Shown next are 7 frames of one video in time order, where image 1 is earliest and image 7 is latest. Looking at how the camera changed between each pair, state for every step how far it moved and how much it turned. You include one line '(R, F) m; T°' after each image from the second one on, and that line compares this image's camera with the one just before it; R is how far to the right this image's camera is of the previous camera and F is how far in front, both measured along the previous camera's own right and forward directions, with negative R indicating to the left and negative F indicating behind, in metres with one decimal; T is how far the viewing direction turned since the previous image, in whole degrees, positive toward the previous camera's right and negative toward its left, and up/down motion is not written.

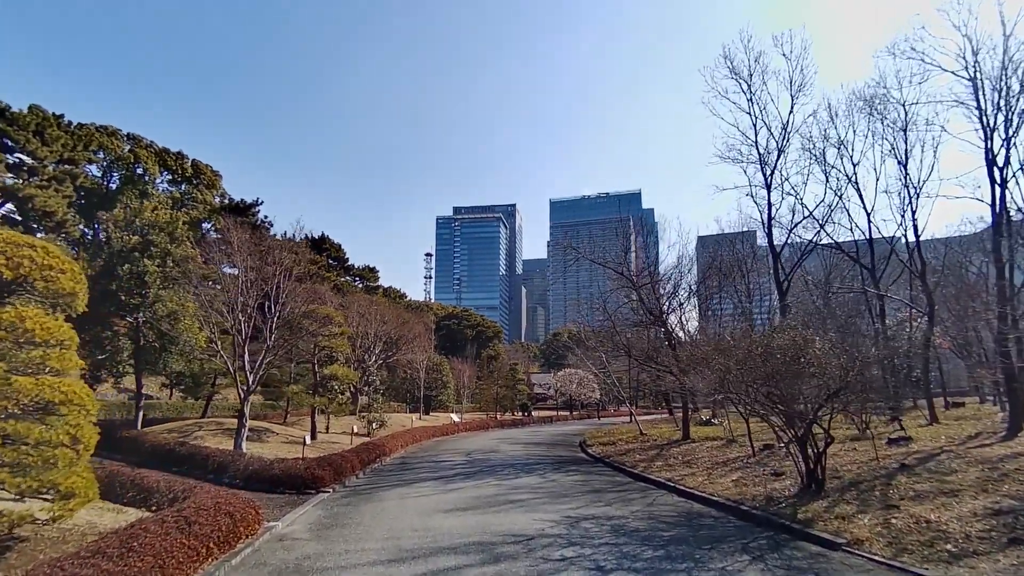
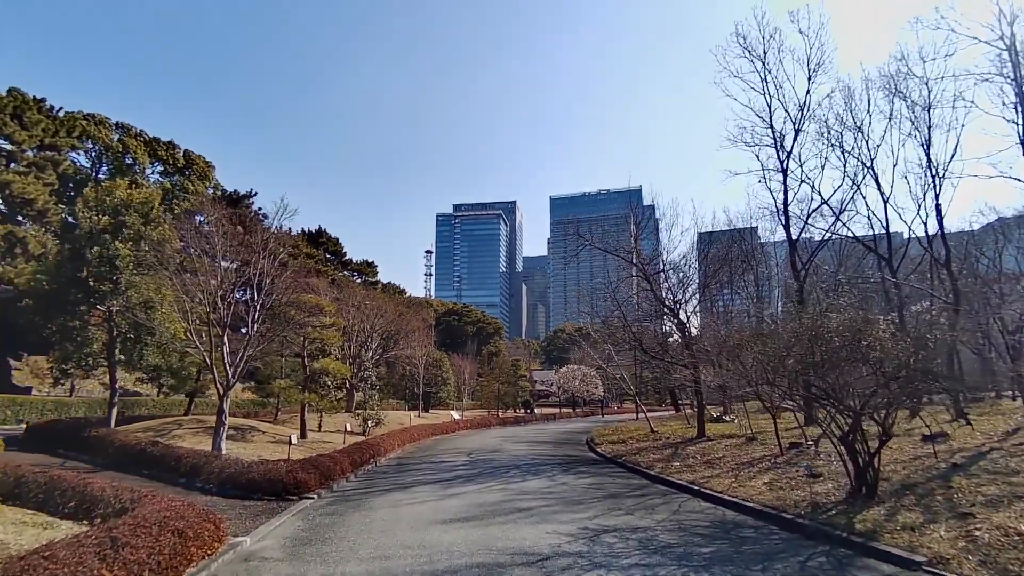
(-0.1, +1.1) m; 0°
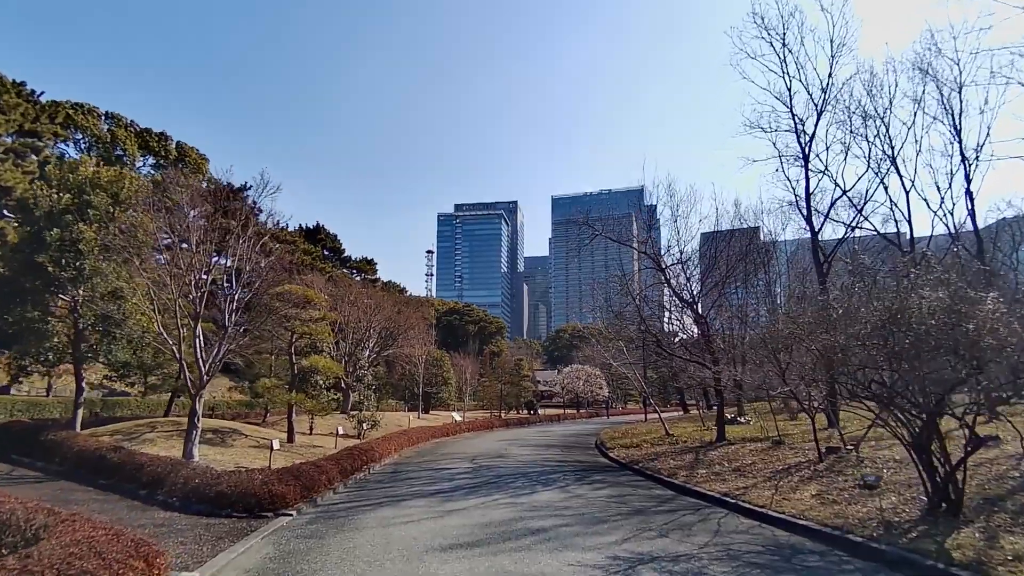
(-0.1, +1.3) m; 0°
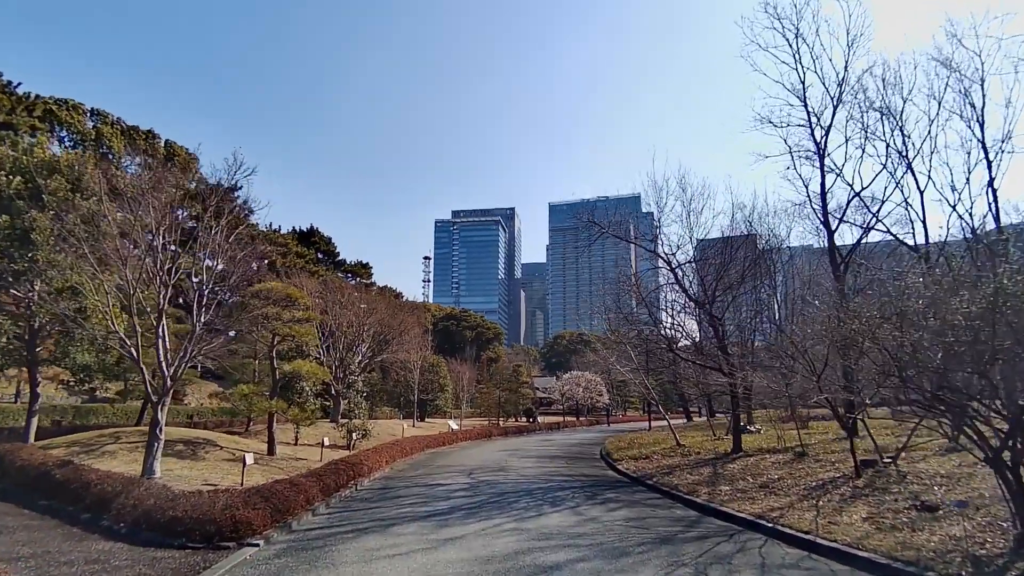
(-0.1, +1.1) m; 0°
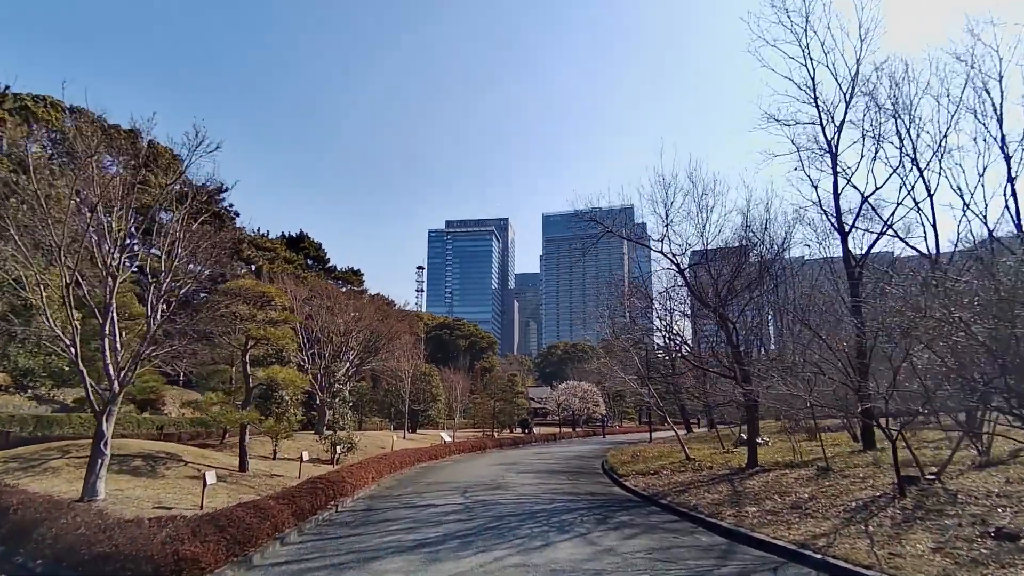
(-0.1, +1.1) m; +1°
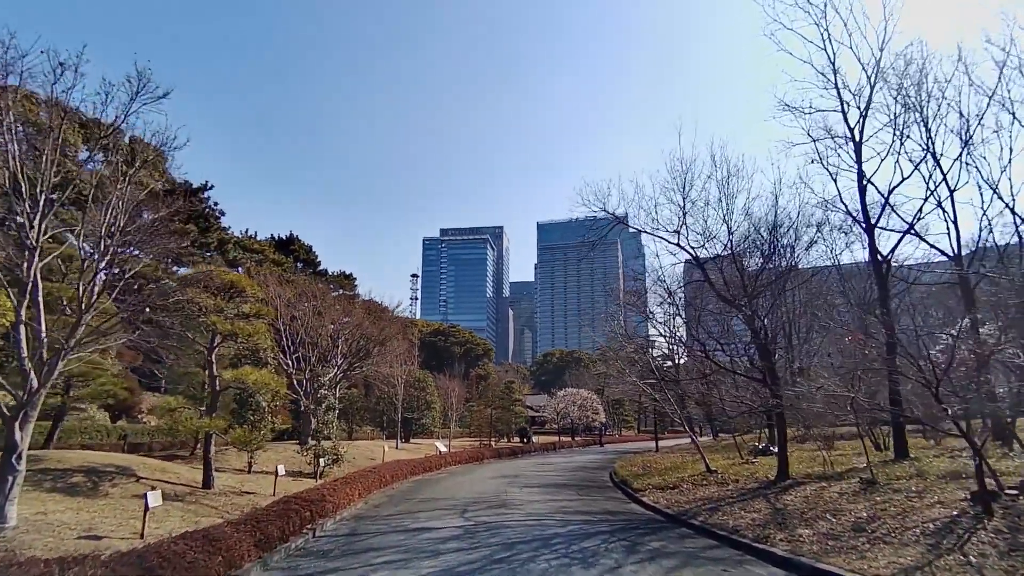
(-0.2, +1.4) m; +1°
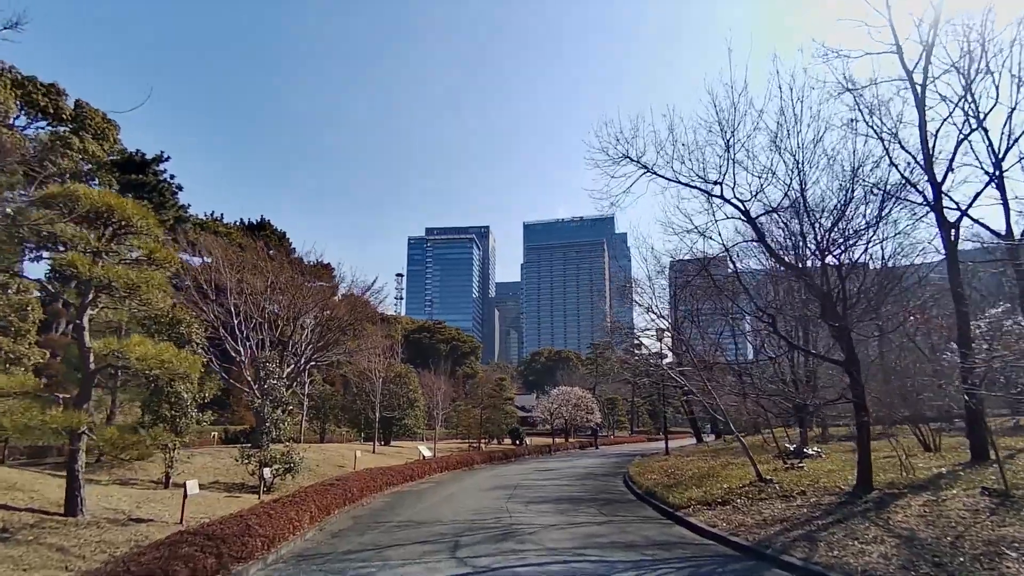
(-0.3, +3.0) m; +1°
